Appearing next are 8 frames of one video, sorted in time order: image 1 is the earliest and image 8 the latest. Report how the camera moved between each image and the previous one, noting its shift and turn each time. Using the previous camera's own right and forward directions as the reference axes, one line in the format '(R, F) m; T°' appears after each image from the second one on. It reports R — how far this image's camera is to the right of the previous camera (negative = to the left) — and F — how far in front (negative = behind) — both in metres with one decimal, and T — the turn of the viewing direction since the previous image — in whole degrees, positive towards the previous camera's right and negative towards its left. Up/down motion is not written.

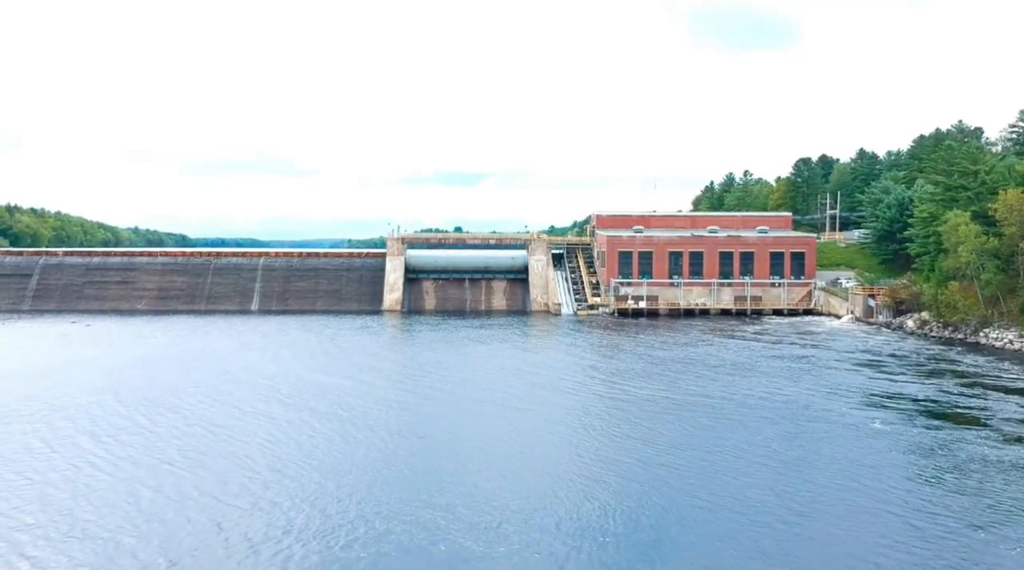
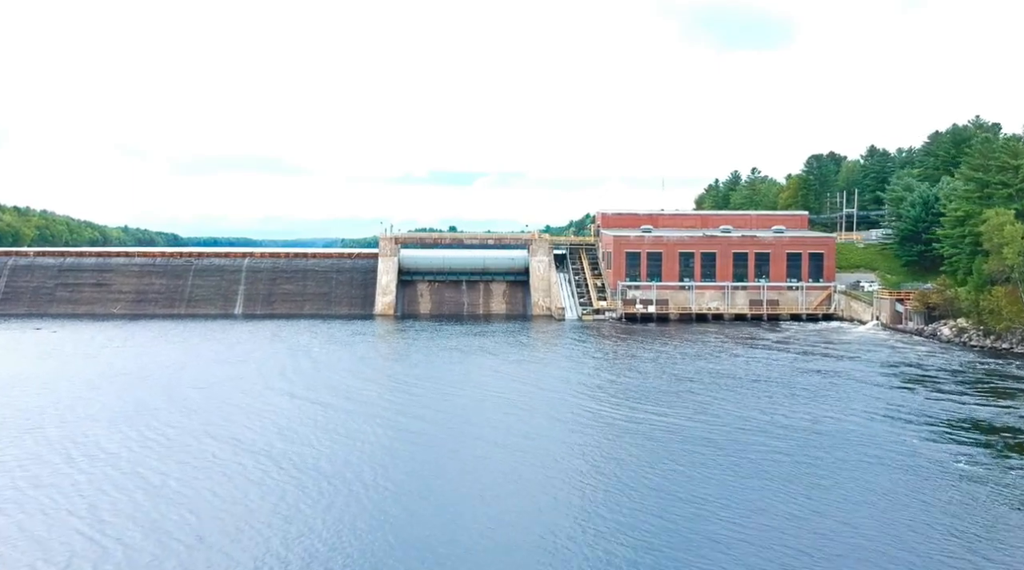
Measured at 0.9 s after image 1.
(-0.3, +5.0) m; 0°
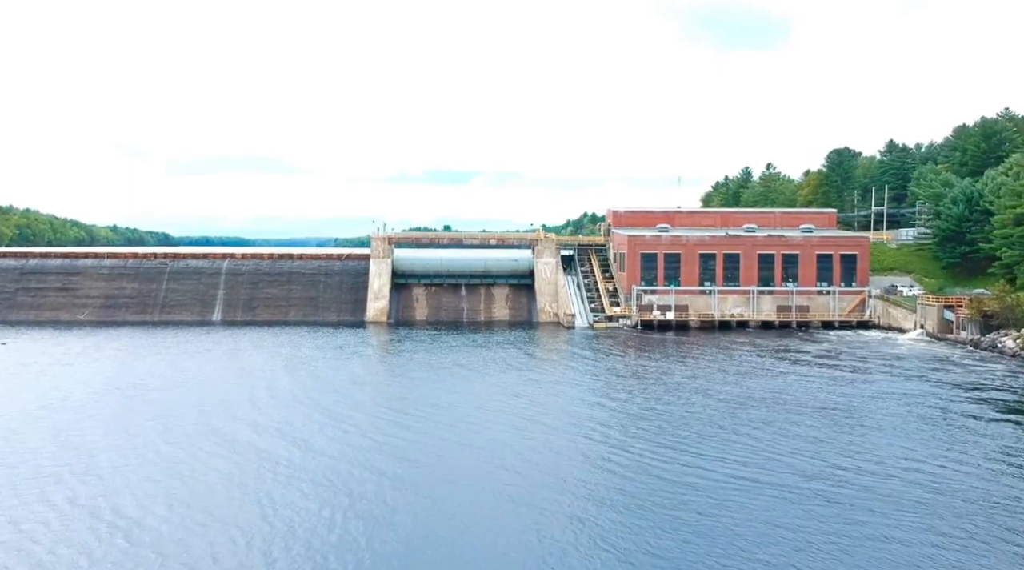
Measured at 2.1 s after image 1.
(-0.8, +6.6) m; 0°
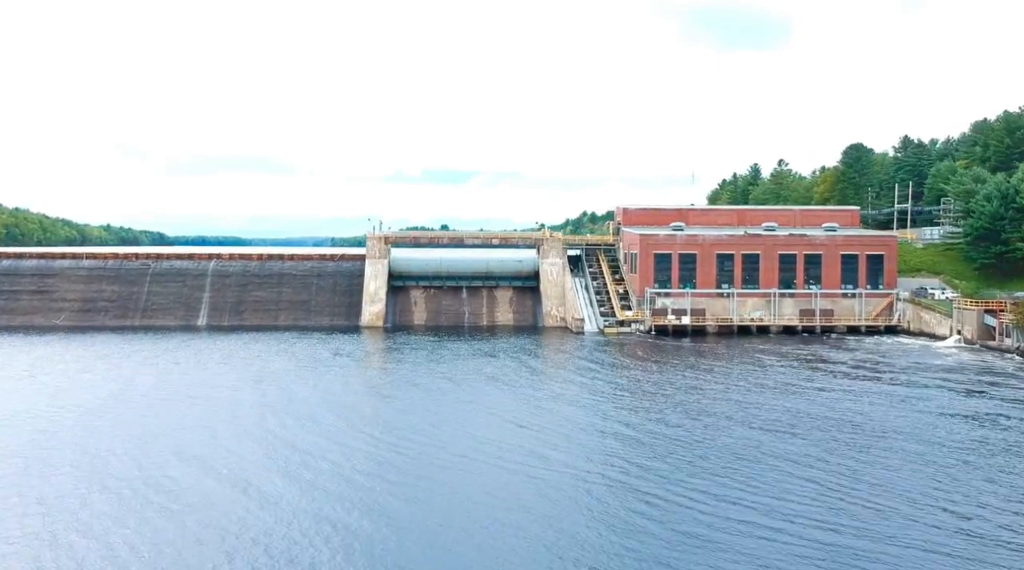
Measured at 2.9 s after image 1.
(-0.5, +4.4) m; 0°
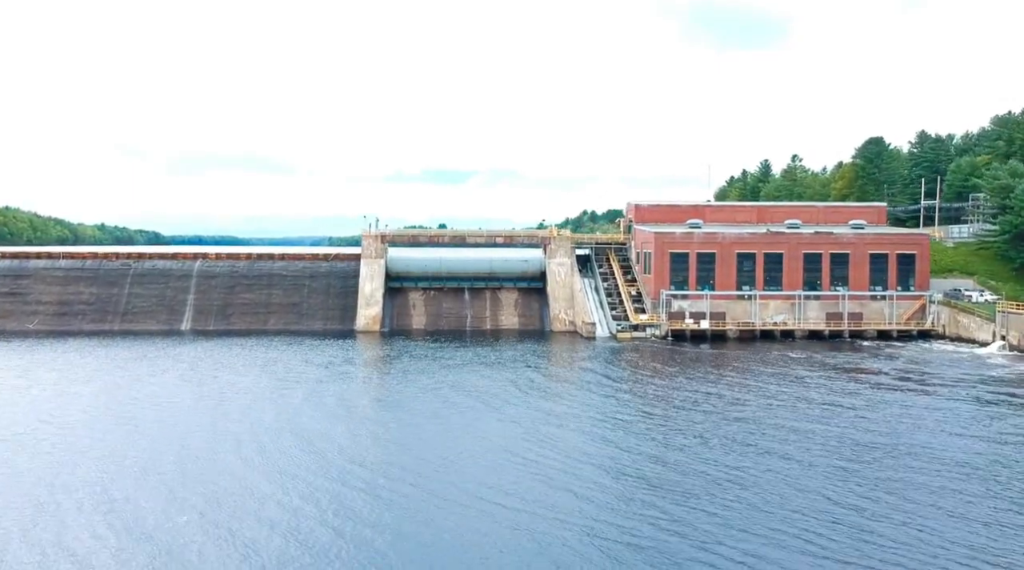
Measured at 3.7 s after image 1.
(-0.5, +4.4) m; 0°
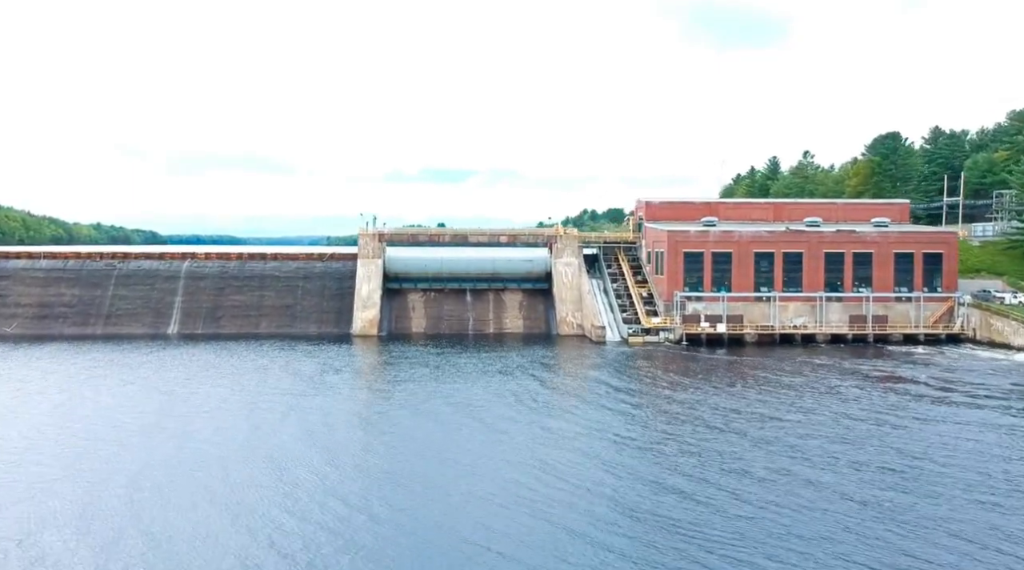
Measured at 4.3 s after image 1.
(-0.4, +3.3) m; 0°
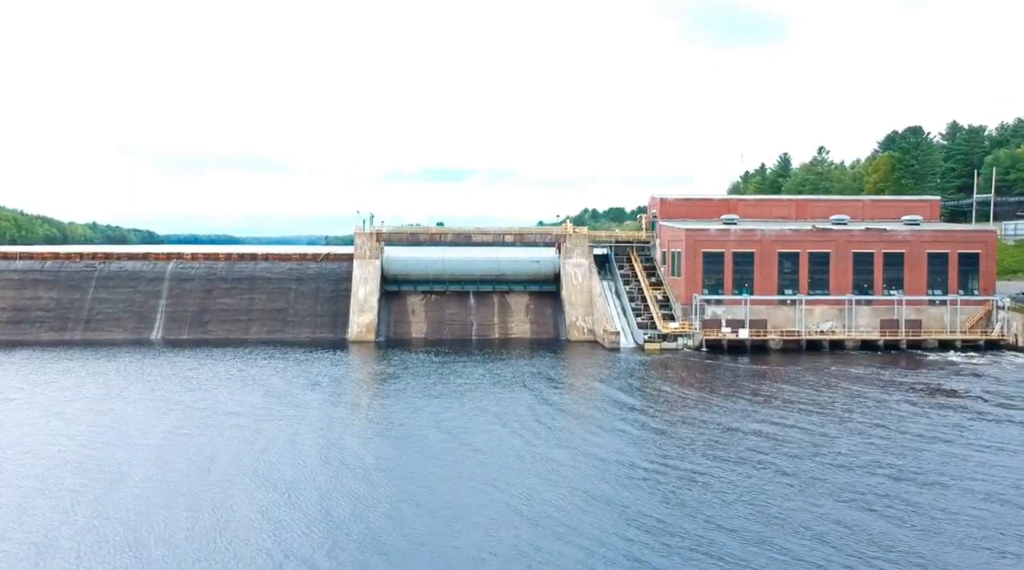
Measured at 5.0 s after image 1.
(-0.5, +3.8) m; 0°
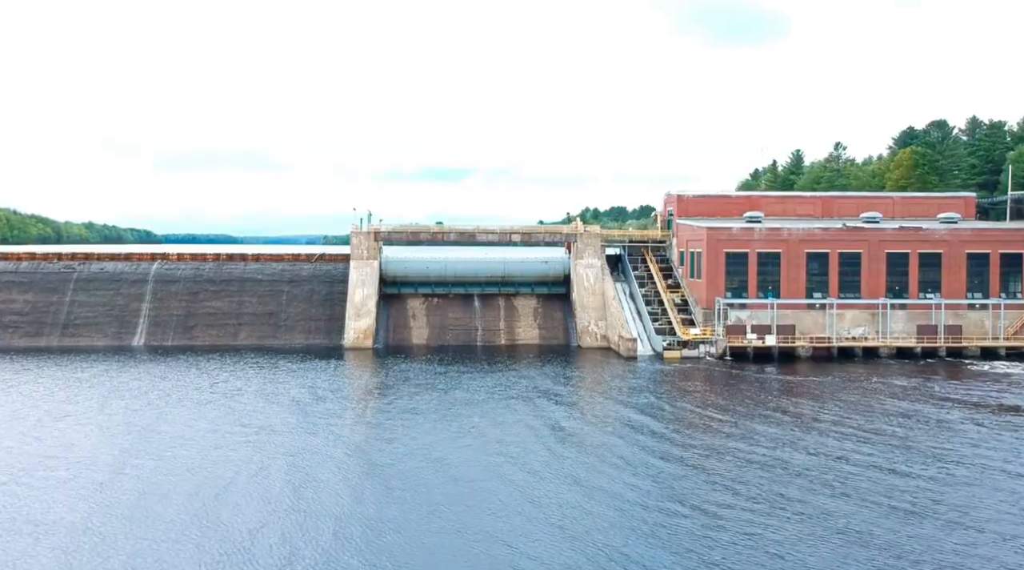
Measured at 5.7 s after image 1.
(-0.5, +3.8) m; 0°
